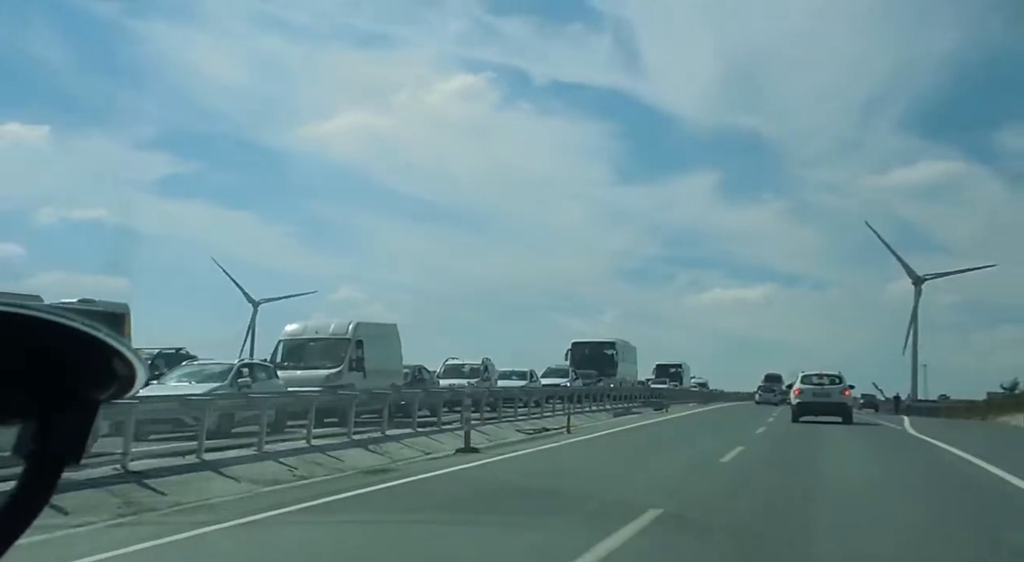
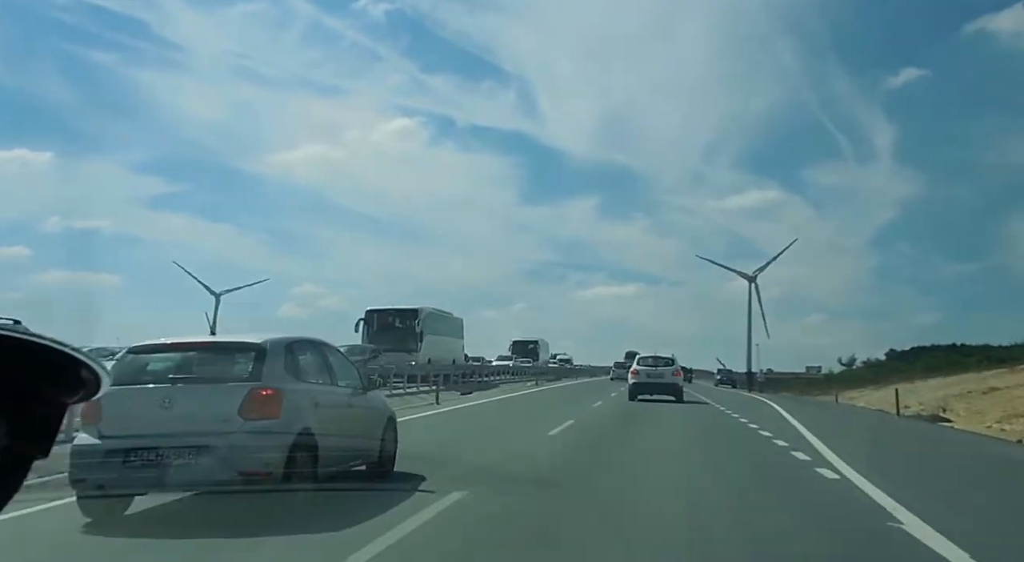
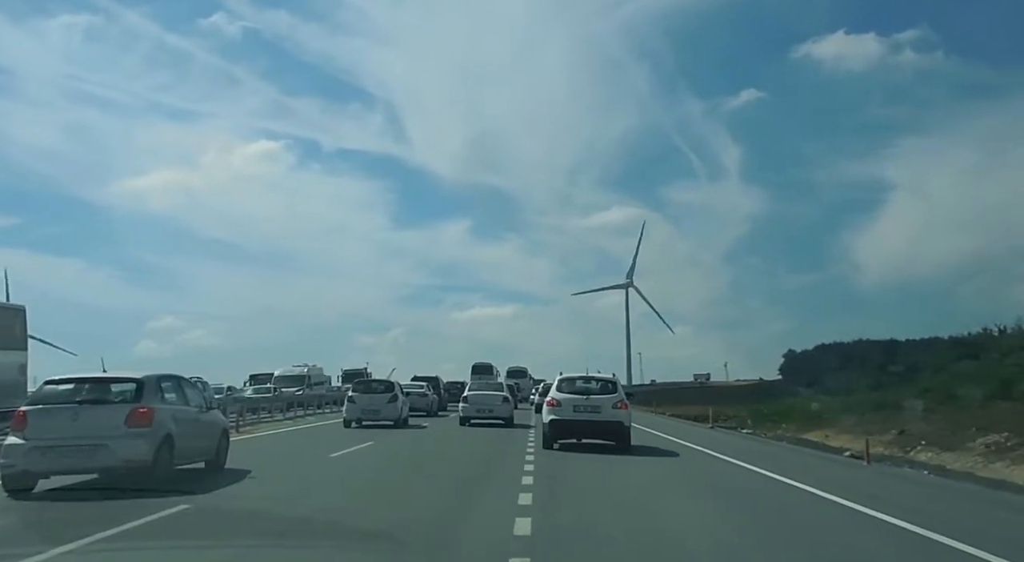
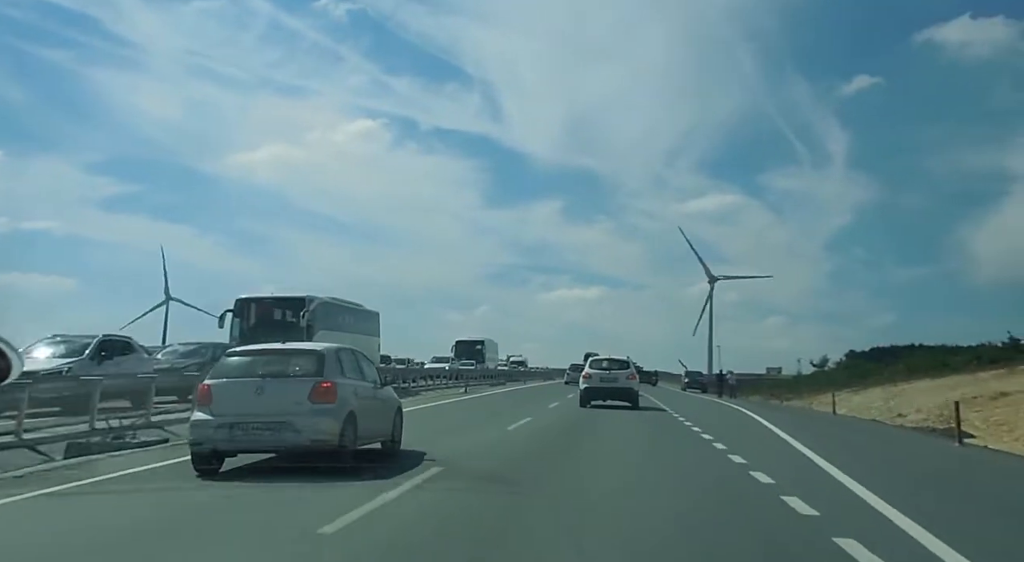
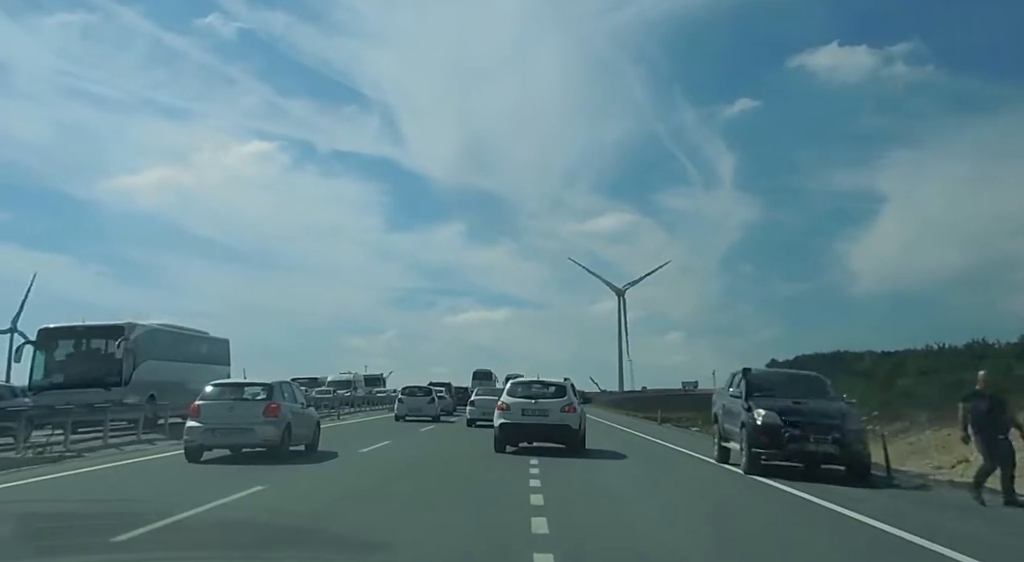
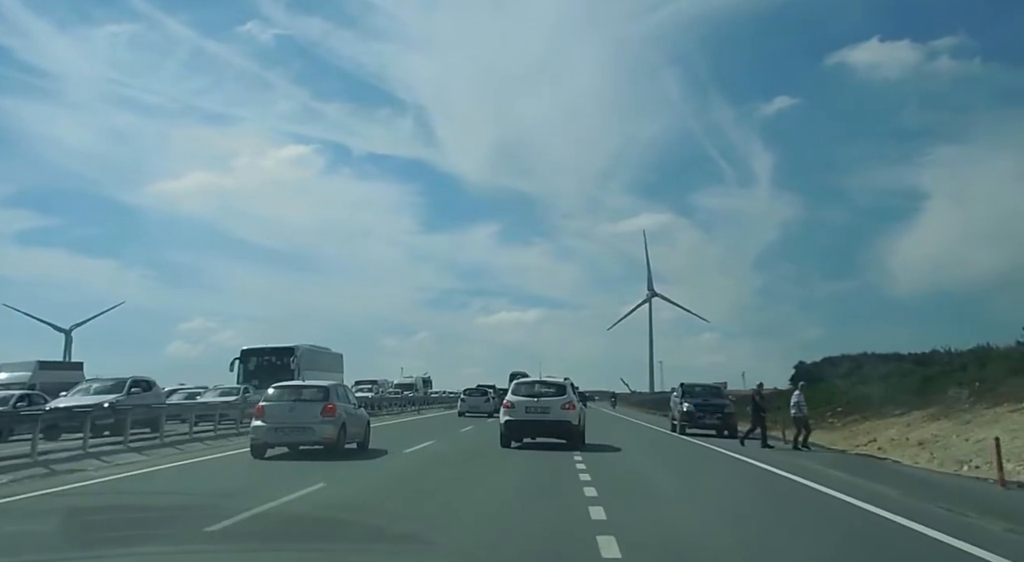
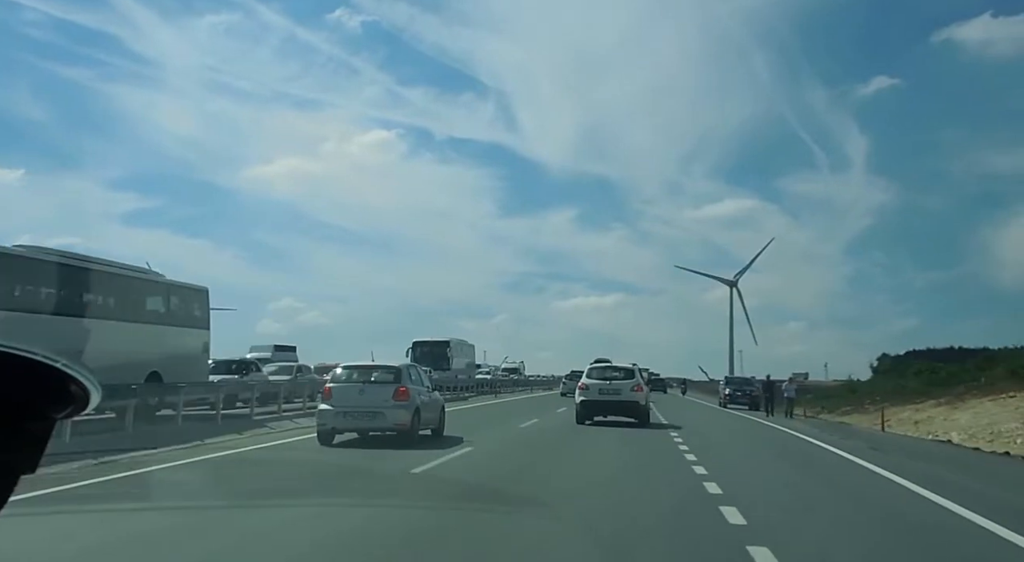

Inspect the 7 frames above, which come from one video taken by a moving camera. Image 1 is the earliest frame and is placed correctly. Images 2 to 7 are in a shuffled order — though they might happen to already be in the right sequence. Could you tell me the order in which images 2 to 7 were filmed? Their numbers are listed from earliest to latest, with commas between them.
2, 4, 7, 6, 5, 3
